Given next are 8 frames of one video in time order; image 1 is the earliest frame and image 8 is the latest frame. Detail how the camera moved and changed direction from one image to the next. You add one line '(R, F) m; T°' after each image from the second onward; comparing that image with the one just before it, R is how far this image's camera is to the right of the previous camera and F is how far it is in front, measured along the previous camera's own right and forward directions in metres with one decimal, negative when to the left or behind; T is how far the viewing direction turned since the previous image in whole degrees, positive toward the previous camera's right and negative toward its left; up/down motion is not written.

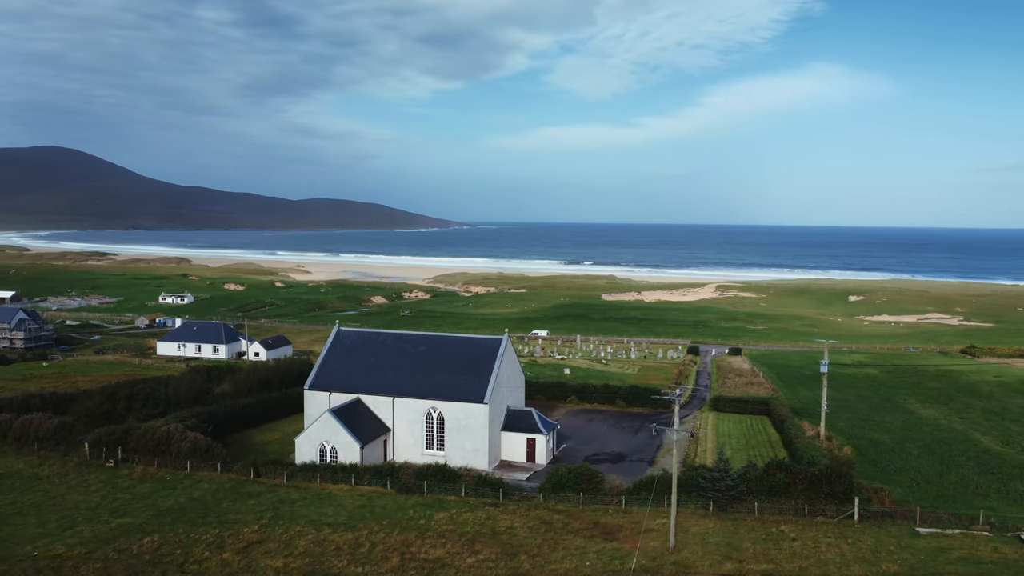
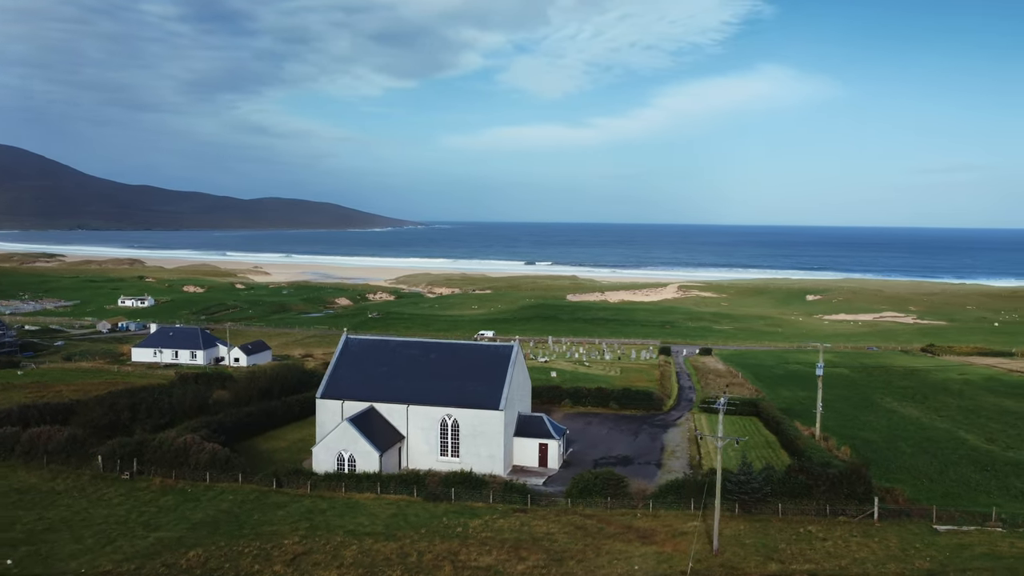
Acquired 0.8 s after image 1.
(-2.0, -0.4) m; +3°
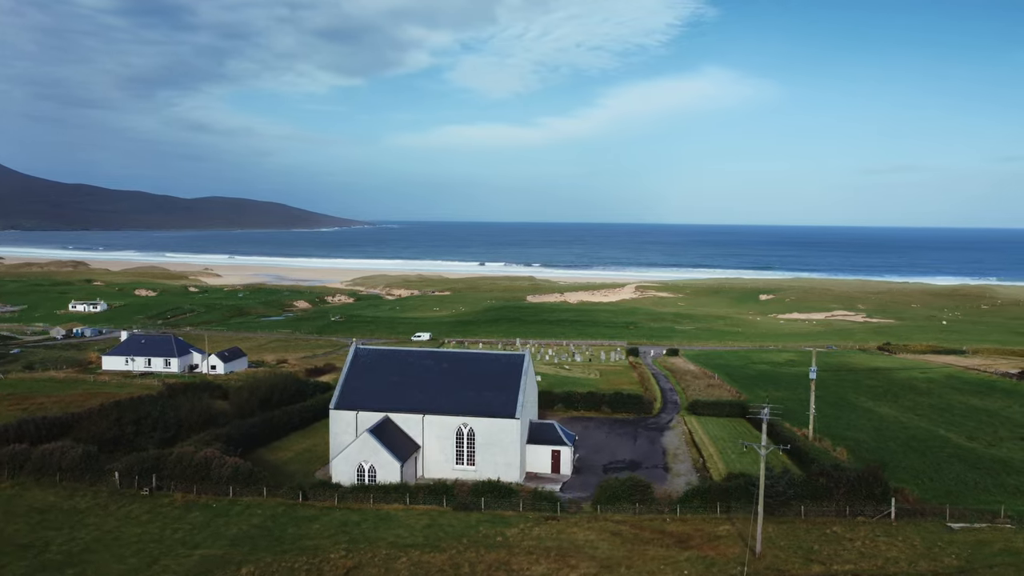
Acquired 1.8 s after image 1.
(-2.3, -0.4) m; +4°
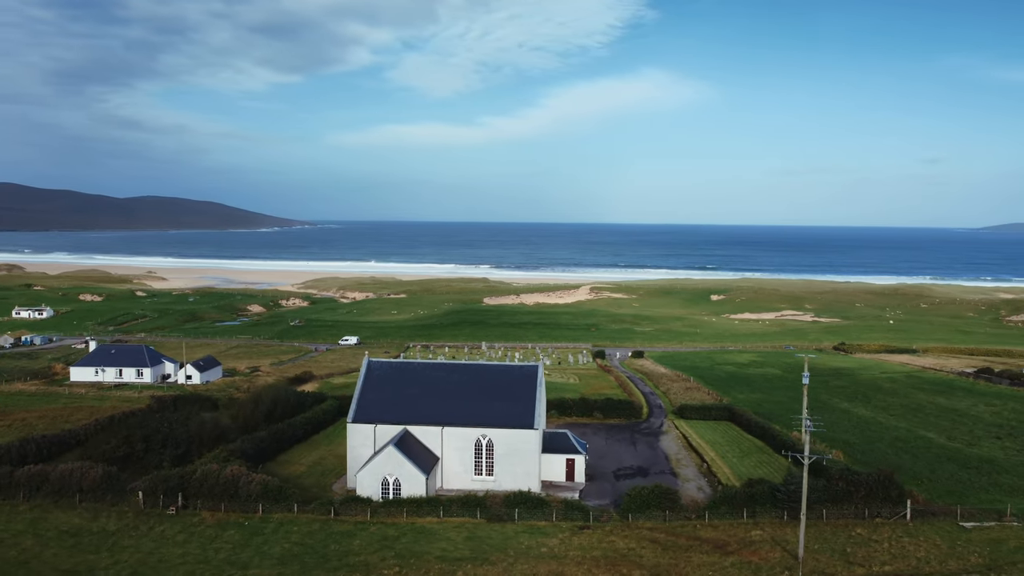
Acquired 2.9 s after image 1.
(-2.6, -0.5) m; +4°
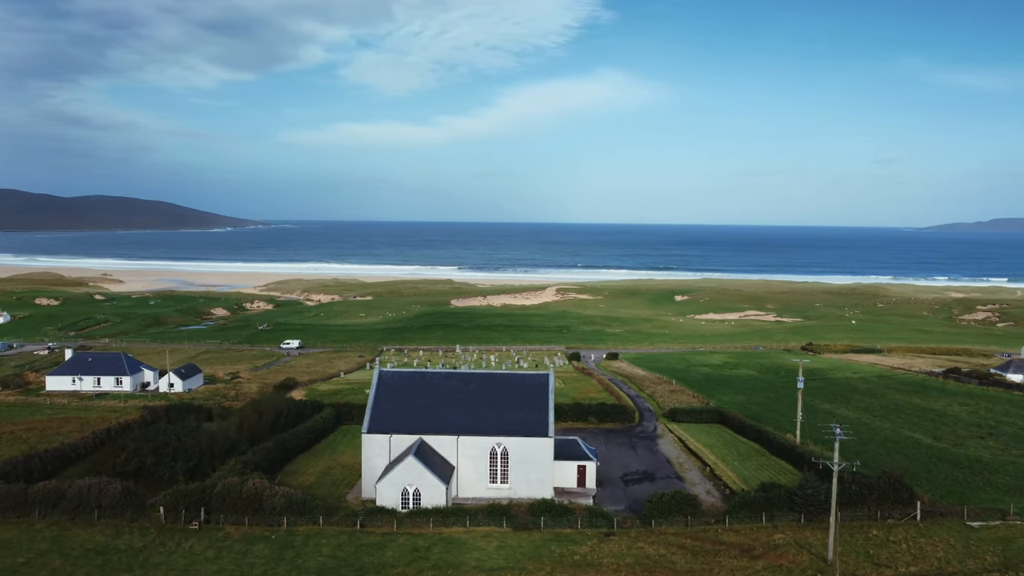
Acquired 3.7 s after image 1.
(-2.0, -0.4) m; +3°
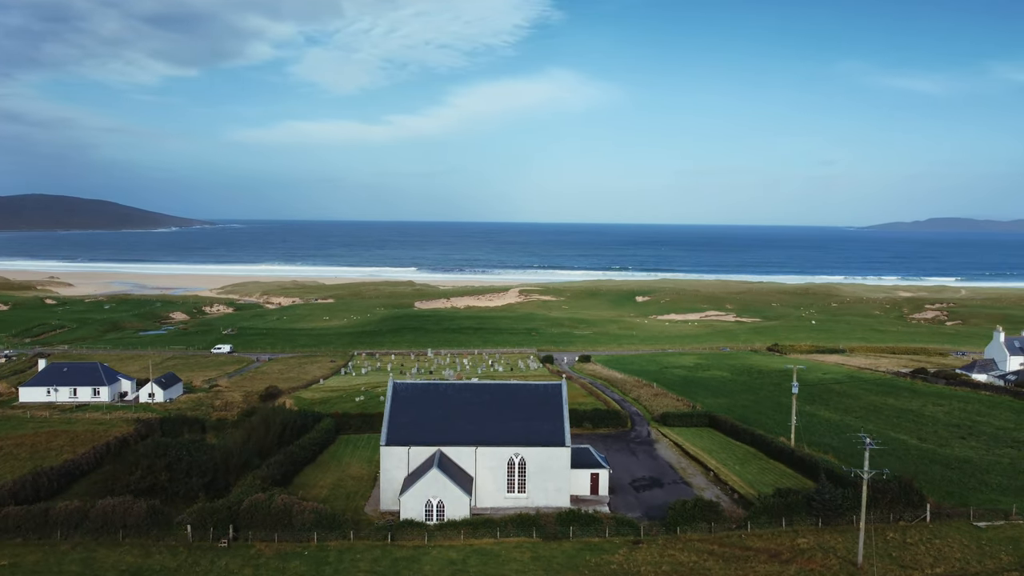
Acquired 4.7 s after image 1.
(-2.4, -0.4) m; +3°
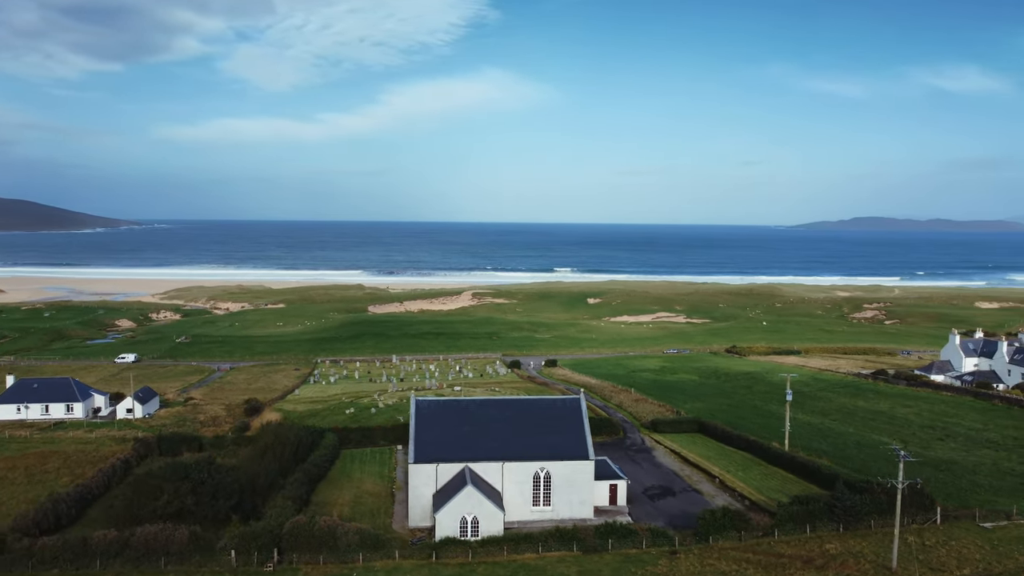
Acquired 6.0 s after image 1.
(-3.2, -0.6) m; +4°
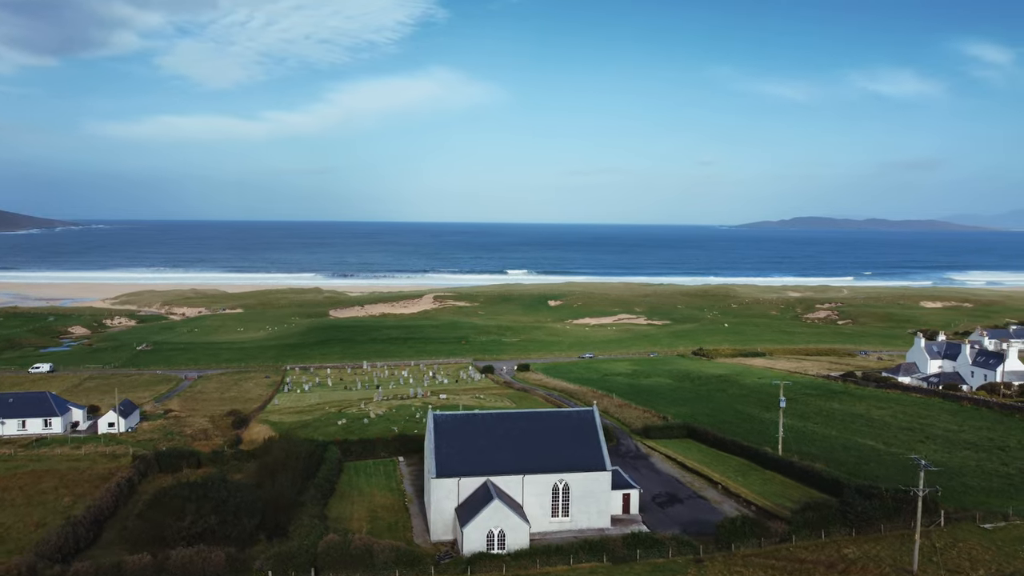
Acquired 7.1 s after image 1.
(-2.6, -0.5) m; +4°
